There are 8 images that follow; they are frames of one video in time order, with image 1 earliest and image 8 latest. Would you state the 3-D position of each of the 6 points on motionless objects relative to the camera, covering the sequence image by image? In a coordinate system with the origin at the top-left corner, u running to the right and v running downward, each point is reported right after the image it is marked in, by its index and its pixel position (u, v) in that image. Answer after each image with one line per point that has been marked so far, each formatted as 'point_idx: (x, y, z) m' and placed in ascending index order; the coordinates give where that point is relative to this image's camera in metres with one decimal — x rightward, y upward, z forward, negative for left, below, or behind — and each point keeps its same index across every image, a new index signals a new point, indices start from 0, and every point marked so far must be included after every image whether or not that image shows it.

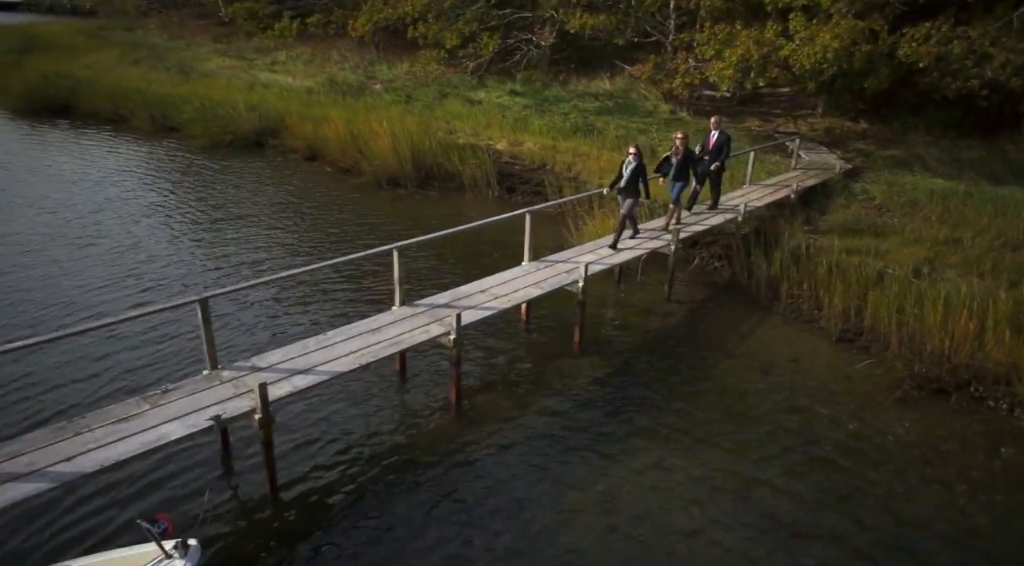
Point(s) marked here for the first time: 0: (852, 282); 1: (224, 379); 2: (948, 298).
0: (+7.8, 0.0, +16.7) m
1: (-4.1, -1.4, +10.5) m
2: (+9.1, -0.3, +15.1) m
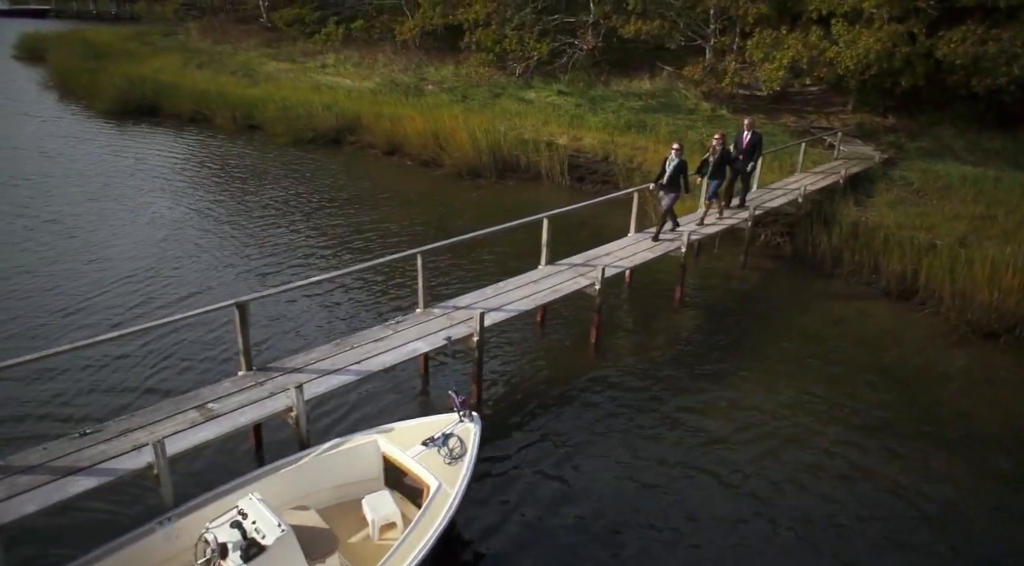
0: (+10.6, +0.9, +19.6) m
1: (-1.4, -0.5, +13.5) m
2: (+11.9, +0.5, +18.0) m
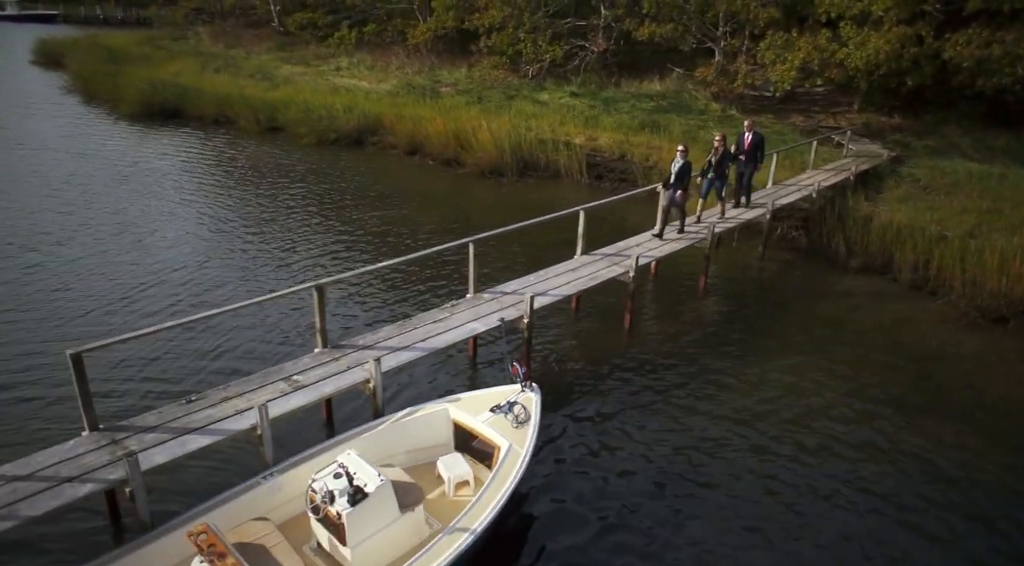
0: (+11.5, +1.2, +20.6) m
1: (-0.5, -0.3, +14.5) m
2: (+12.8, +0.8, +19.0) m
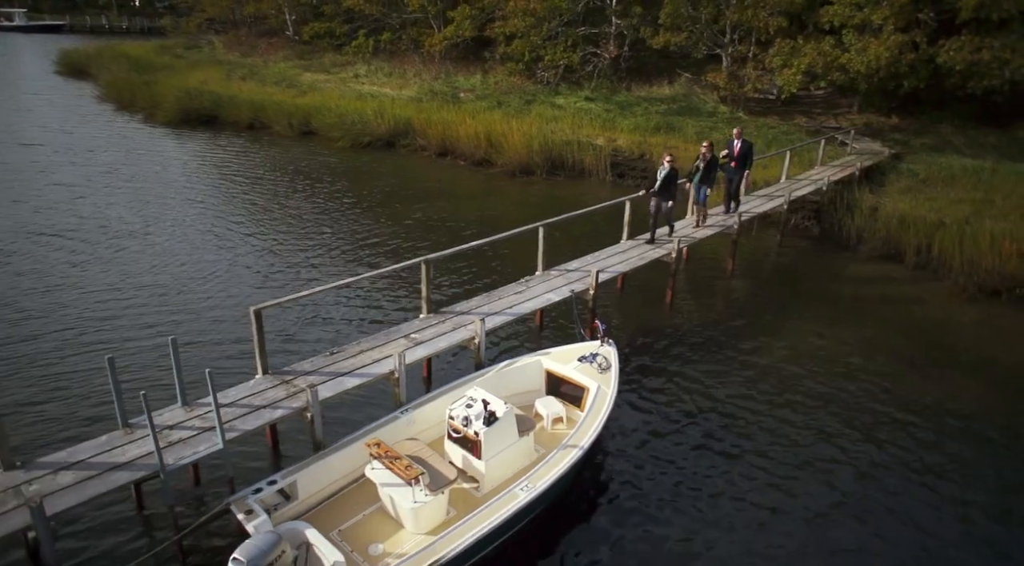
0: (+12.9, +1.7, +23.0) m
1: (+1.0, +0.2, +16.8) m
2: (+14.2, +1.4, +21.4) m
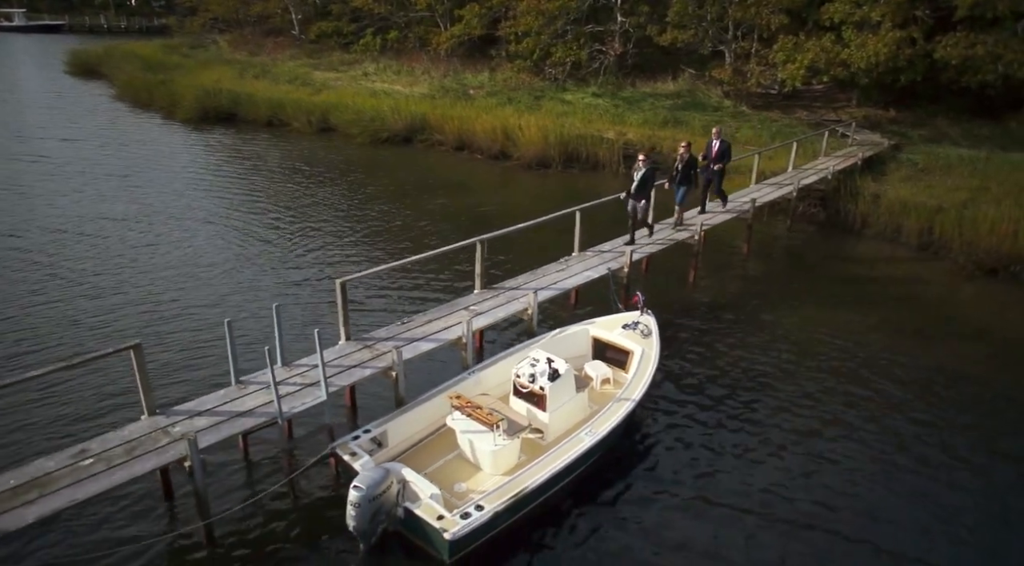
0: (+13.8, +2.4, +24.6) m
1: (+2.0, +0.7, +18.2) m
2: (+15.1, +2.1, +23.0) m
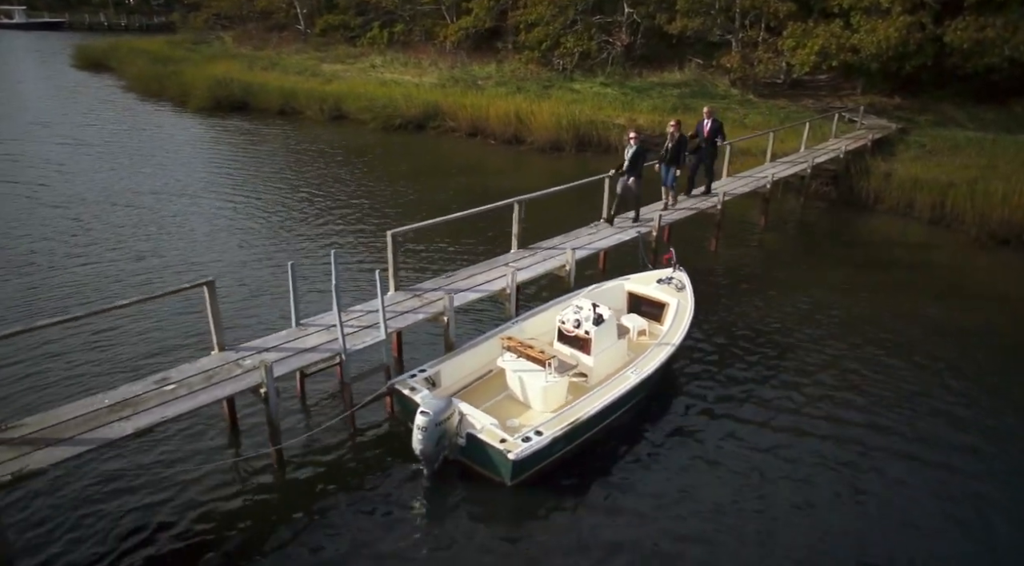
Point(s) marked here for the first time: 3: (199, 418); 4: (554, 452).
0: (+14.5, +3.3, +25.2) m
1: (+2.7, +1.6, +18.8) m
2: (+15.9, +3.0, +23.6) m
3: (-5.2, -2.3, +12.2) m
4: (+0.6, -2.6, +11.2) m
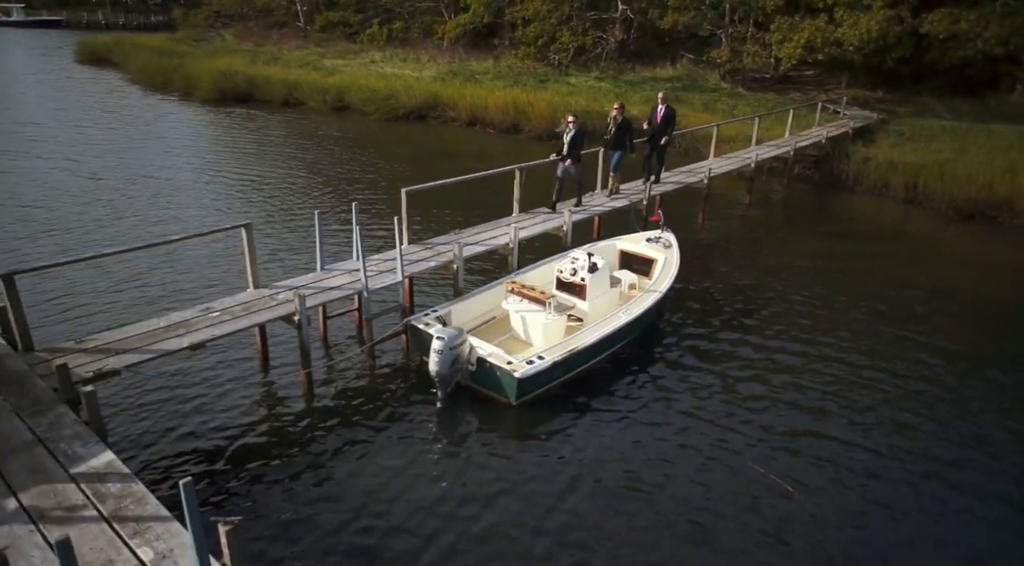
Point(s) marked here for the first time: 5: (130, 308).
0: (+14.5, +4.1, +26.8) m
1: (+2.8, +2.5, +20.2) m
2: (+15.8, +3.9, +25.2) m
3: (-5.2, -1.3, +13.5) m
4: (+0.7, -1.6, +12.6) m
5: (-8.0, -0.5, +15.4) m
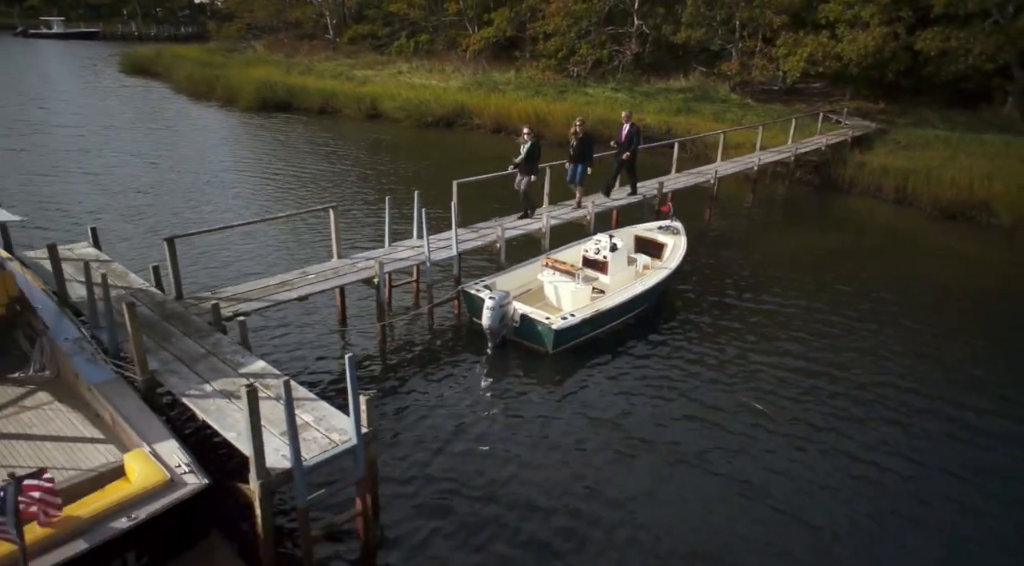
0: (+15.5, +4.4, +29.4) m
1: (+3.7, +3.0, +23.0) m
2: (+16.9, +4.1, +27.8) m
3: (-4.4, -0.7, +16.4) m
4: (+1.5, -1.1, +15.4) m
5: (-7.2, +0.1, +18.4) m
